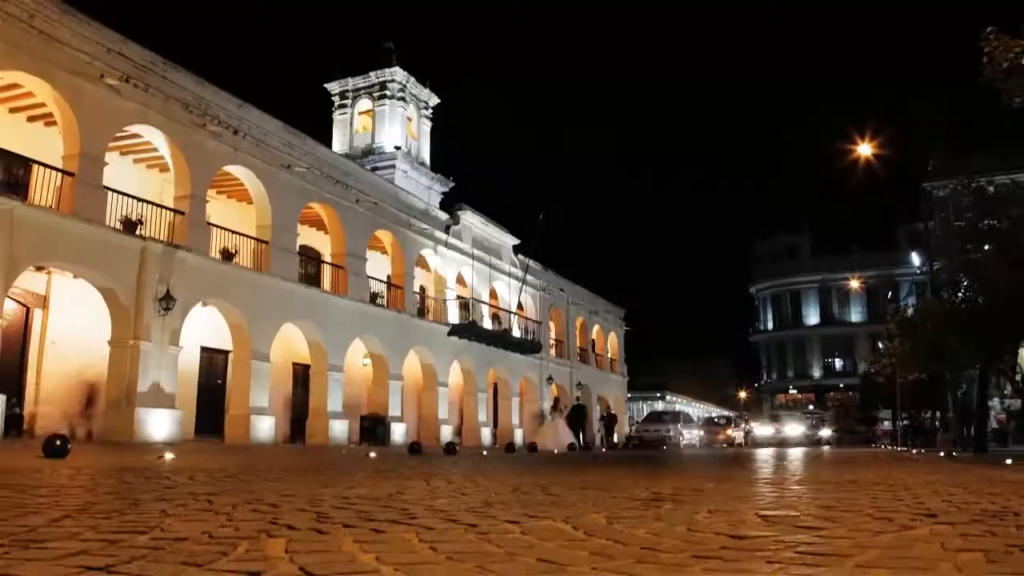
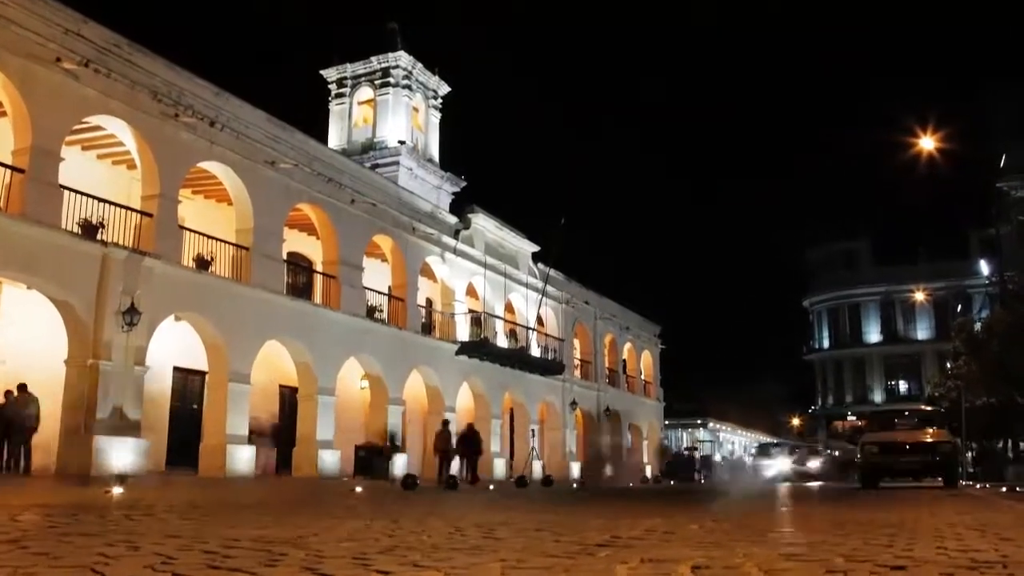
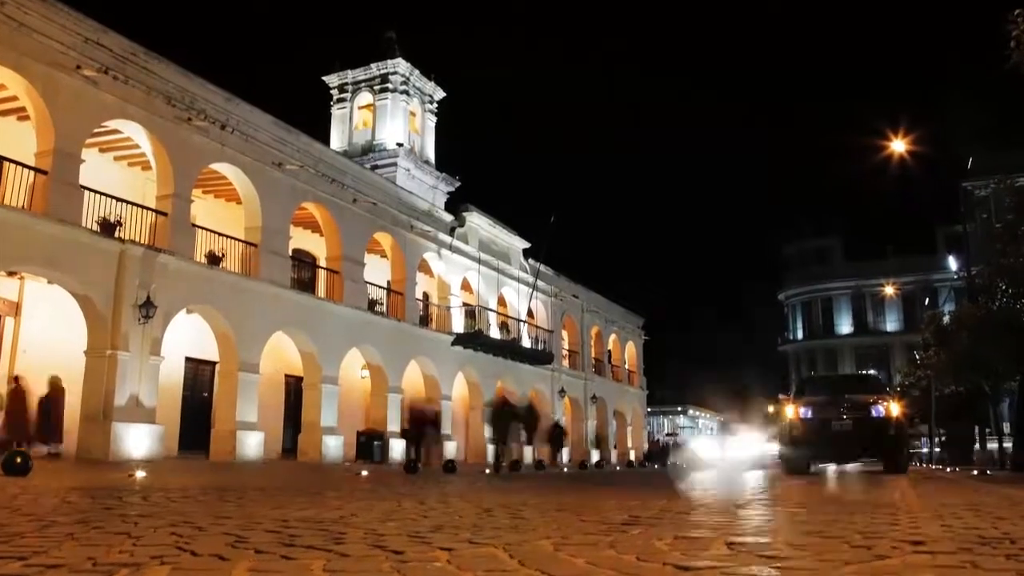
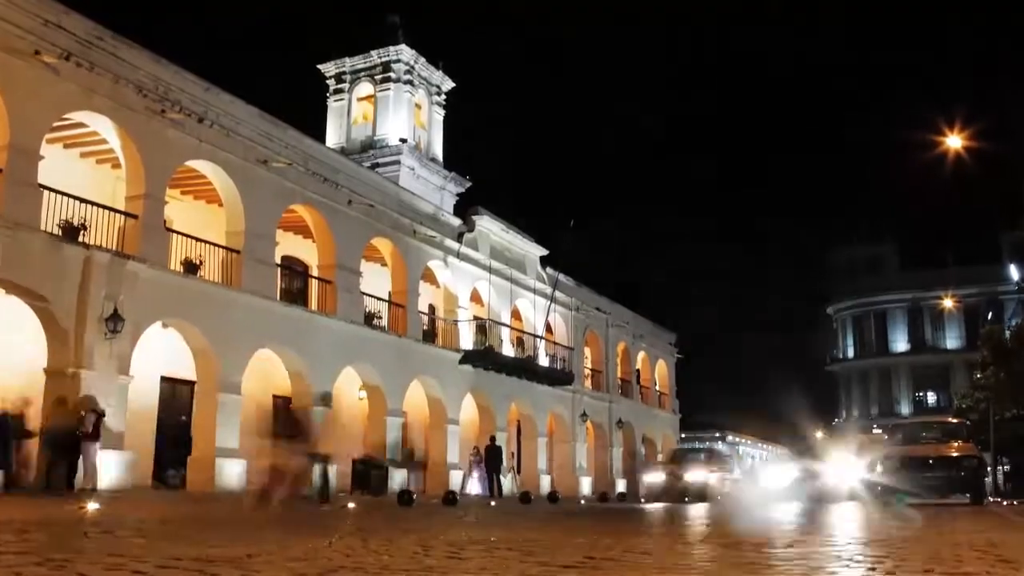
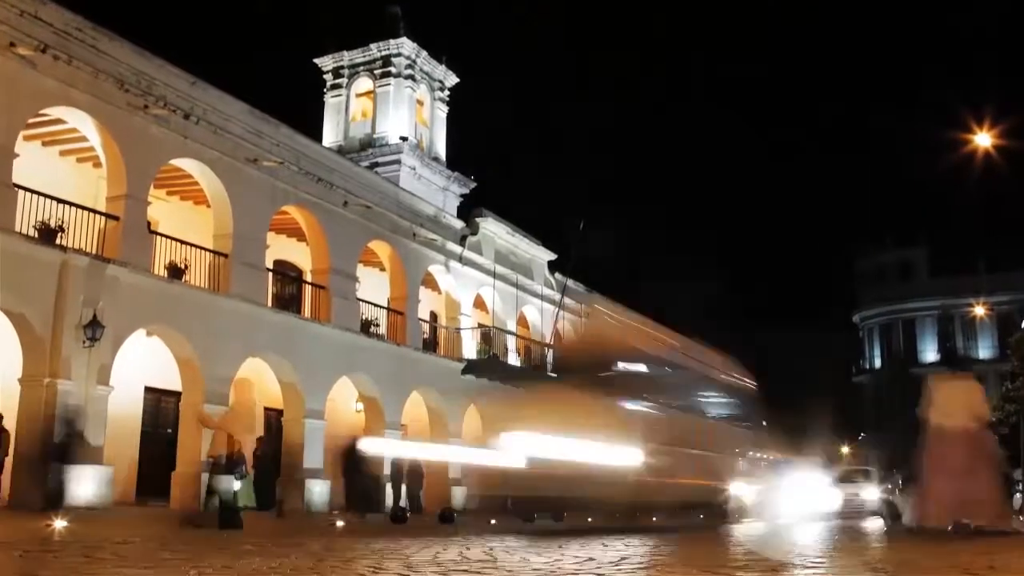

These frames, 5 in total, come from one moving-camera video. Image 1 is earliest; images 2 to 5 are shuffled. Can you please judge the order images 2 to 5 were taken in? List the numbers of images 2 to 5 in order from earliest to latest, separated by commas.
3, 2, 4, 5
